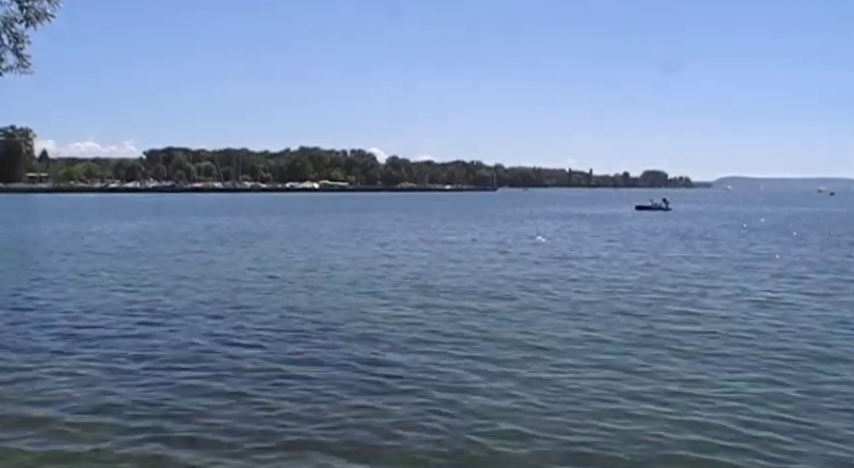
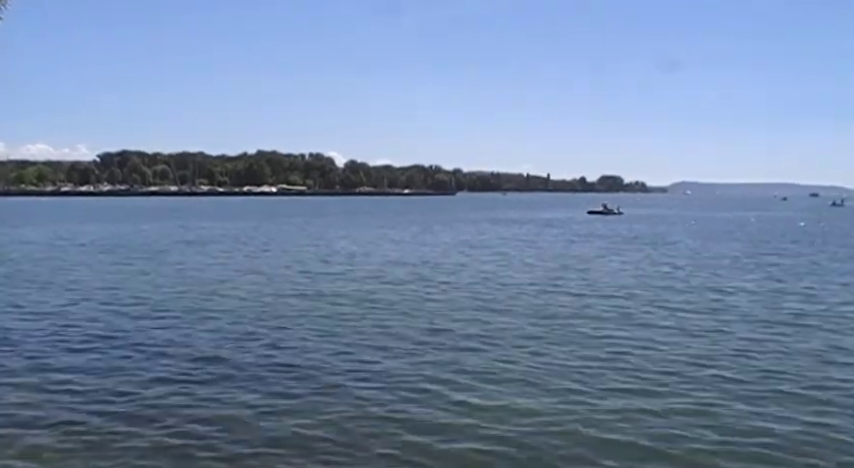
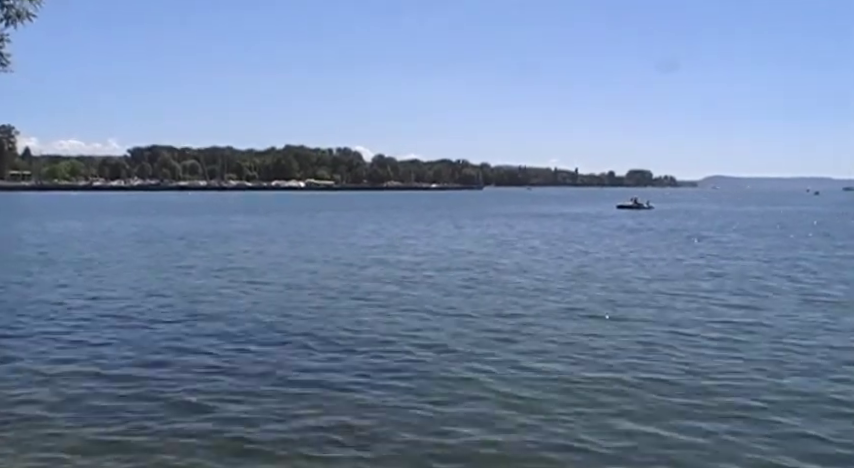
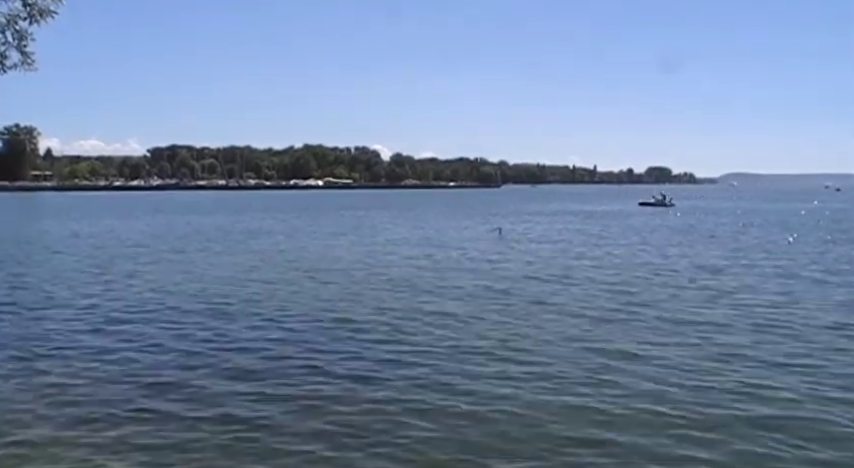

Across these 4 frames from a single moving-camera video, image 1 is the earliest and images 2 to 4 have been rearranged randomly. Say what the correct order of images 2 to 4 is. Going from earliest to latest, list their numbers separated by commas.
4, 3, 2
